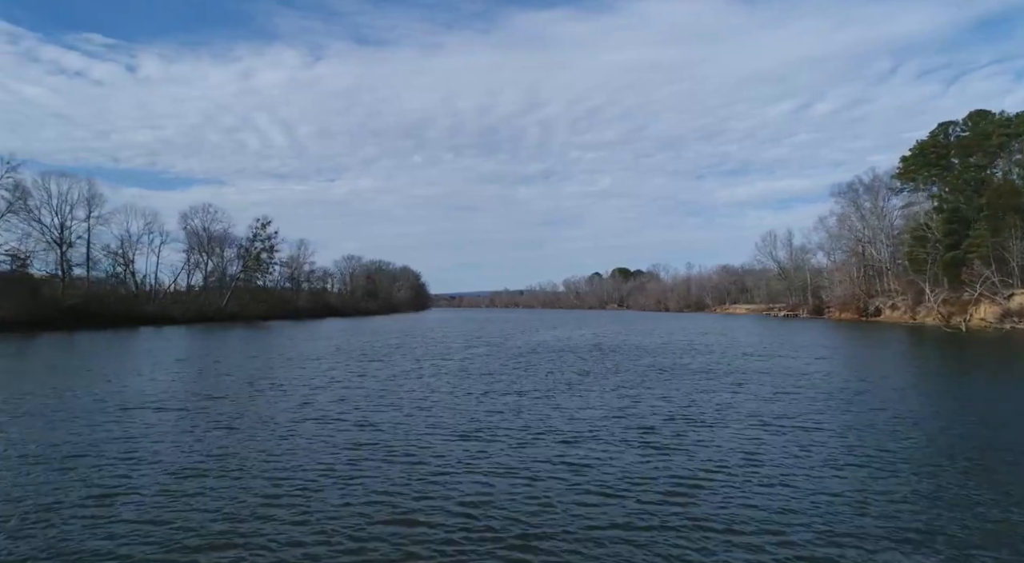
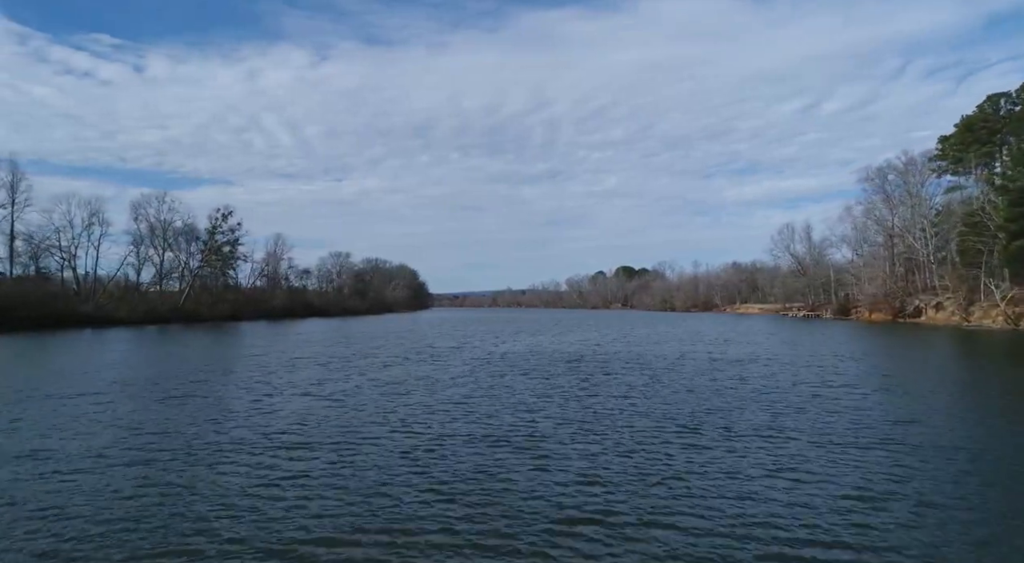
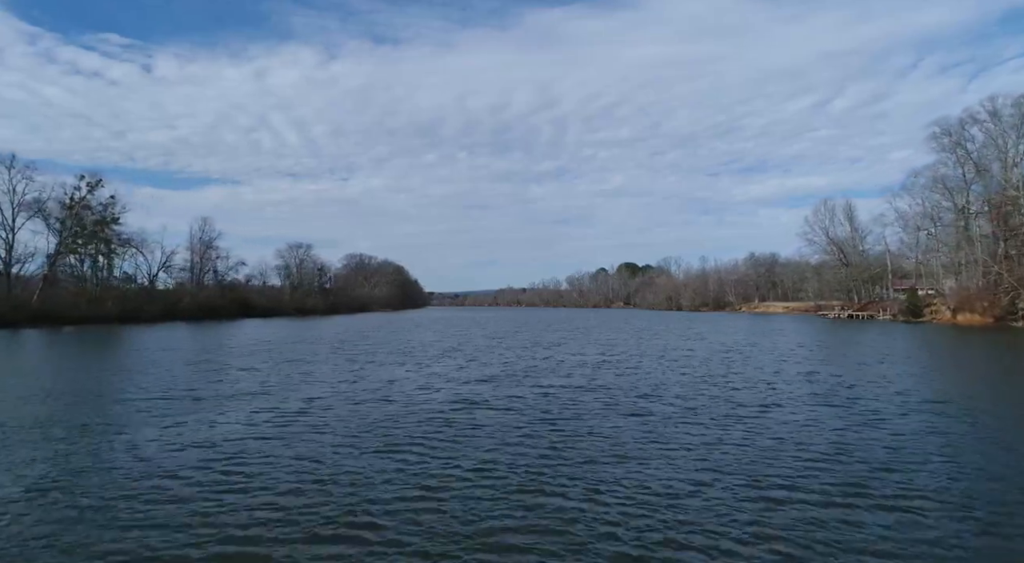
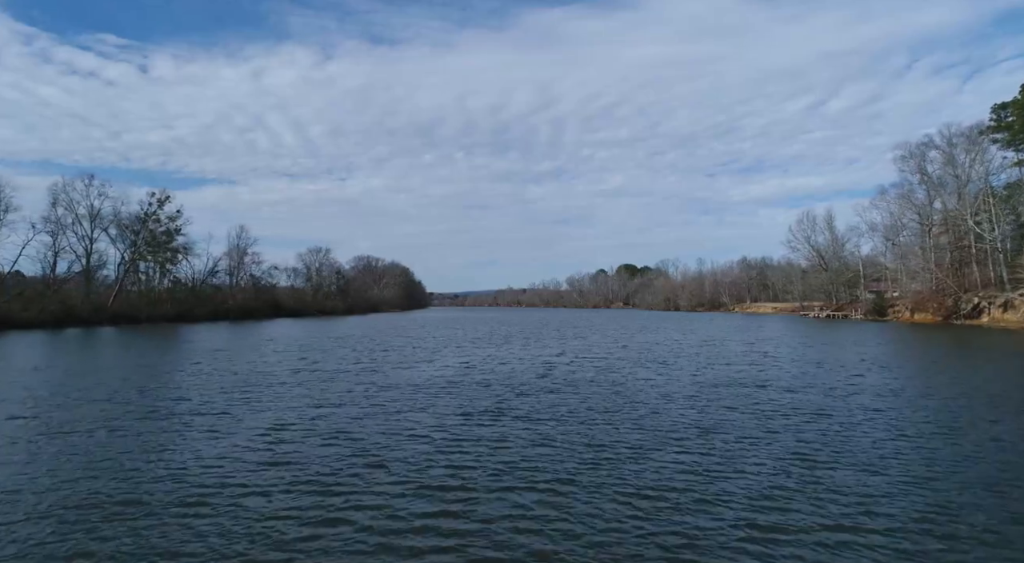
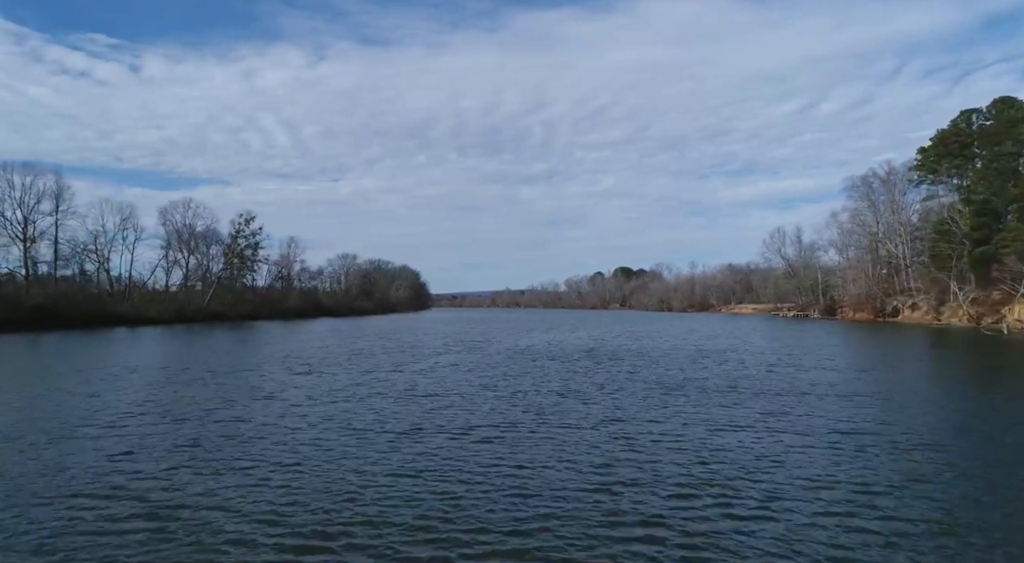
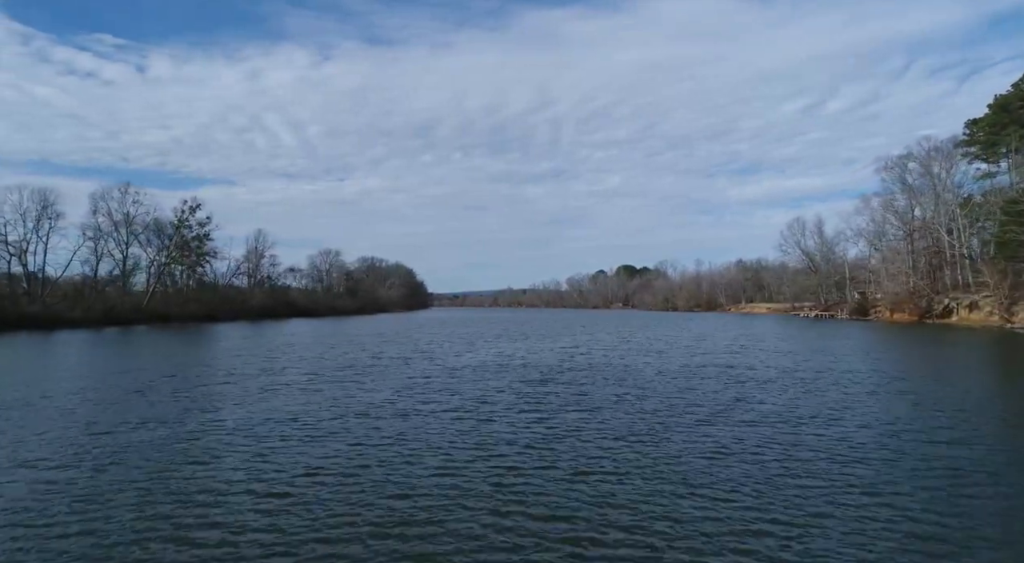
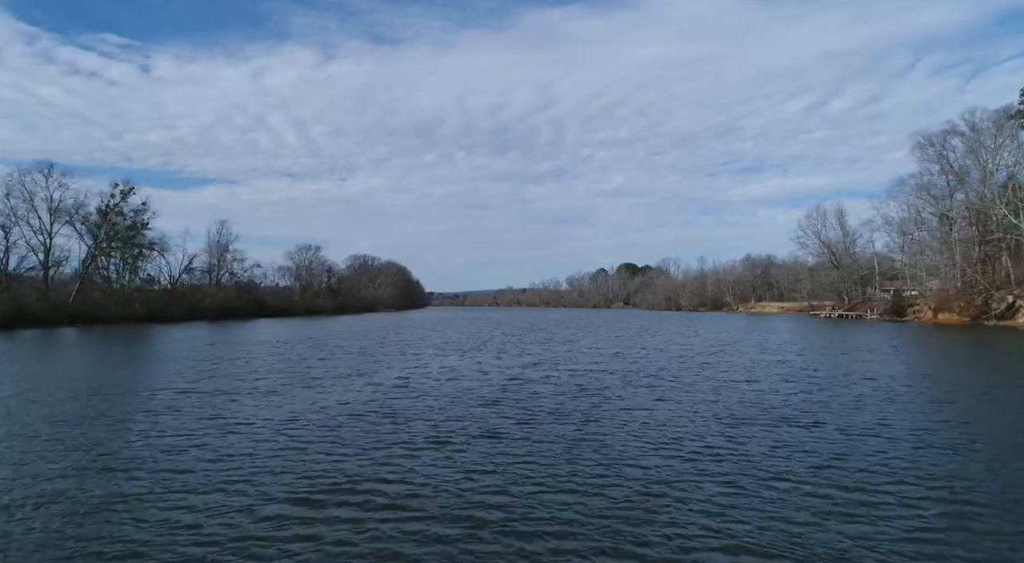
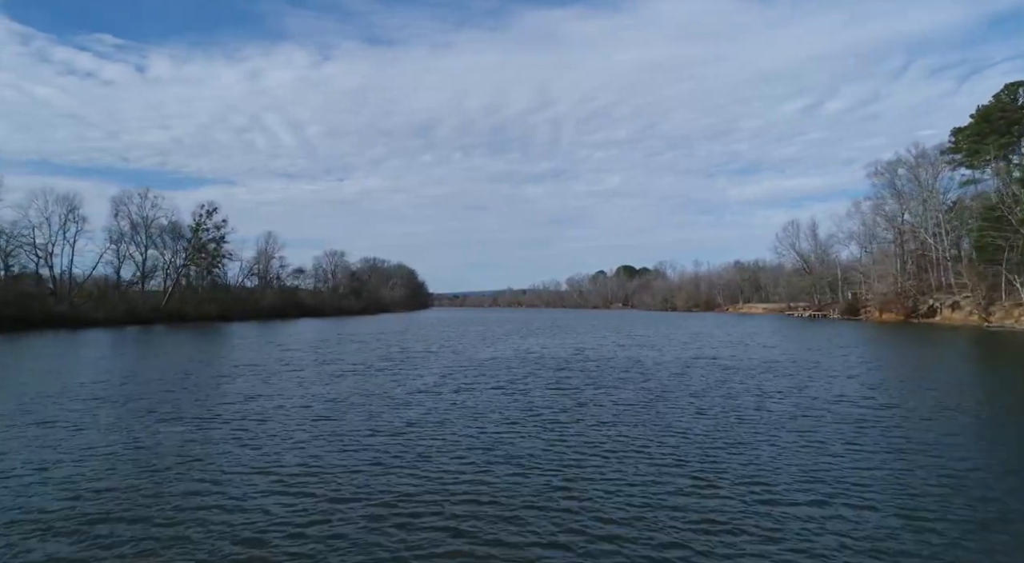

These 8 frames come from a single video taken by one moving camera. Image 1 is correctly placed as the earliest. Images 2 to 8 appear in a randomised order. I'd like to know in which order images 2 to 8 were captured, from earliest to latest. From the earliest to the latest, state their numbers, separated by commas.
5, 2, 8, 6, 4, 7, 3
